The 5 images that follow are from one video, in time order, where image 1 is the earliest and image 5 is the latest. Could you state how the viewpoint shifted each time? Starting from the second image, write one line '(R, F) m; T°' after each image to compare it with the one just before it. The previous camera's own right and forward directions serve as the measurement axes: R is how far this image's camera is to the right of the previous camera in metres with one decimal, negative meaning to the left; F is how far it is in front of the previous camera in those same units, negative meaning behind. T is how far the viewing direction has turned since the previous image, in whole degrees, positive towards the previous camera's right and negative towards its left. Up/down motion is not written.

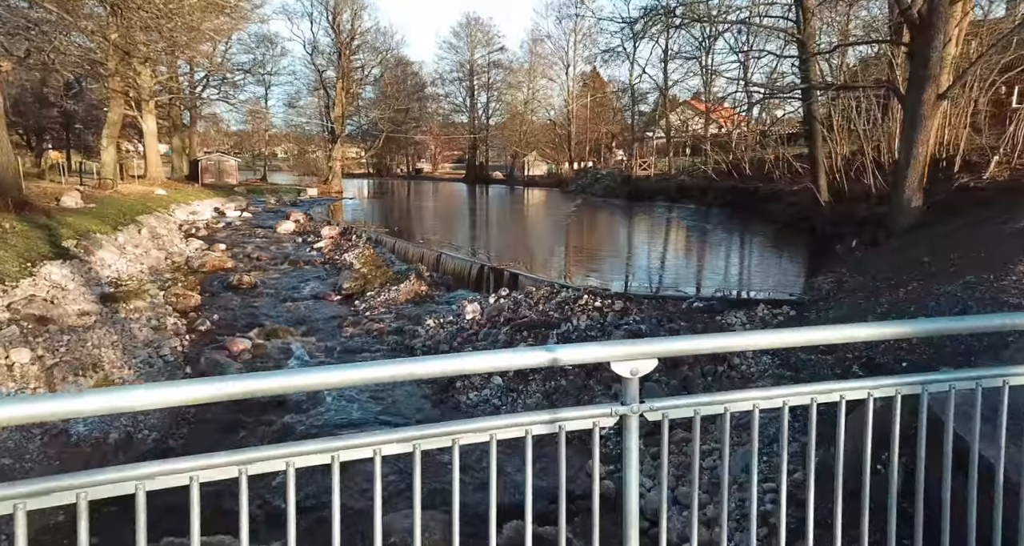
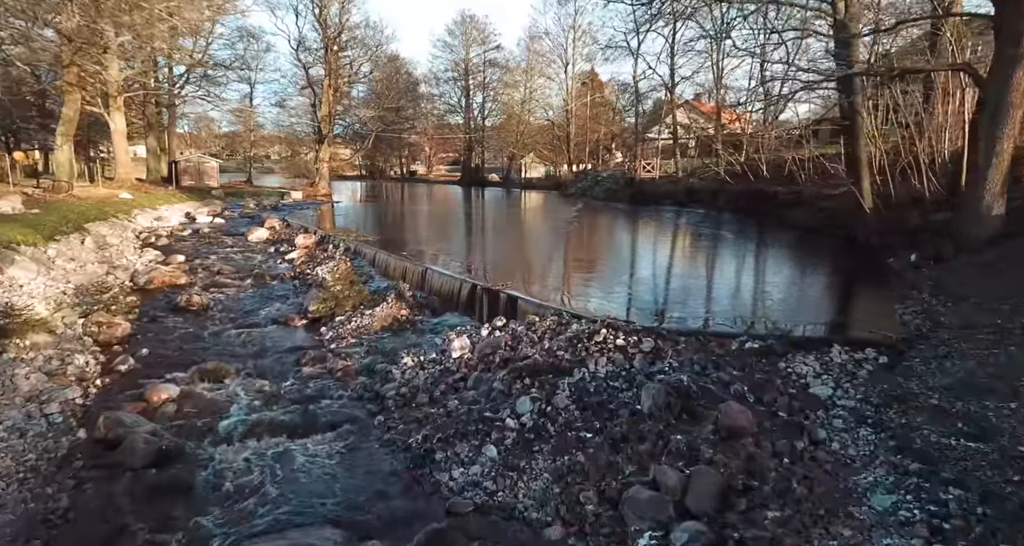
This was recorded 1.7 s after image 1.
(0.0, +1.8) m; 0°
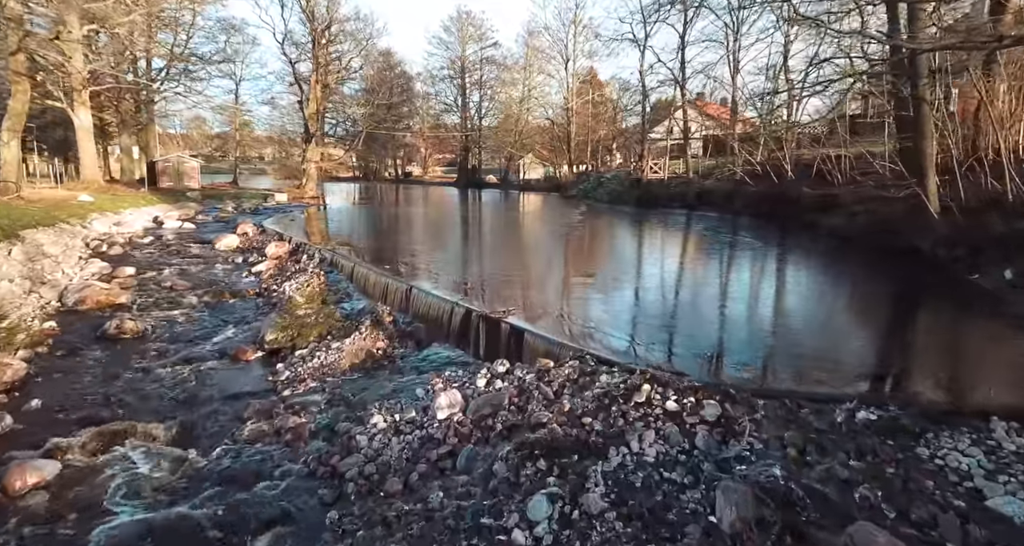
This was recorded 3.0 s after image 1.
(-0.1, +1.8) m; 0°
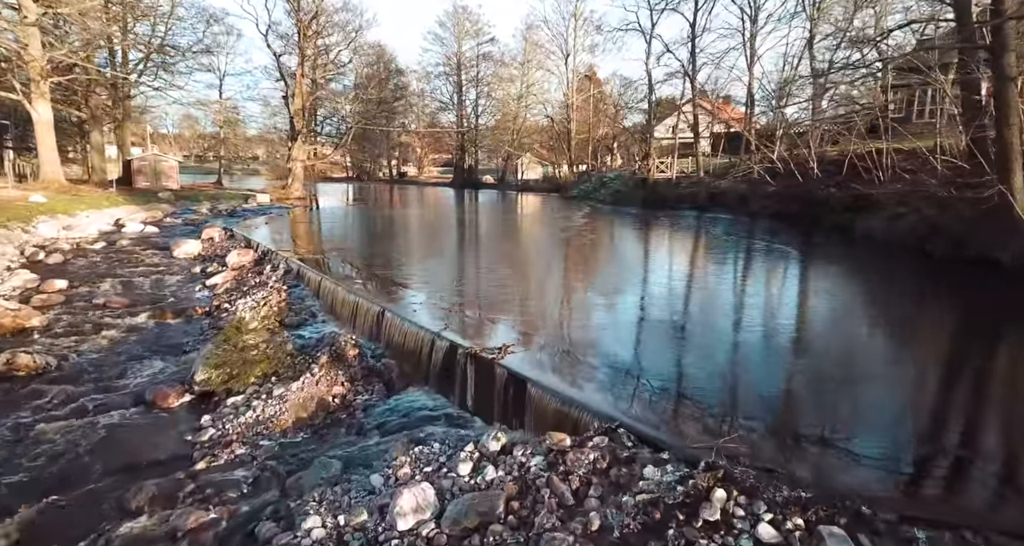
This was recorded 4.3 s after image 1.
(0.0, +1.7) m; 0°
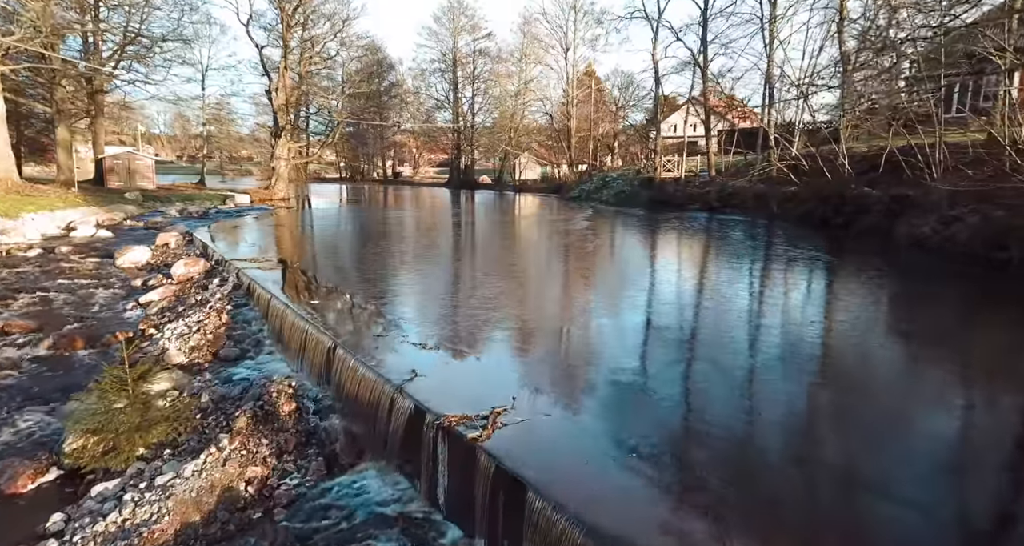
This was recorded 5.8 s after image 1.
(0.0, +1.7) m; 0°
